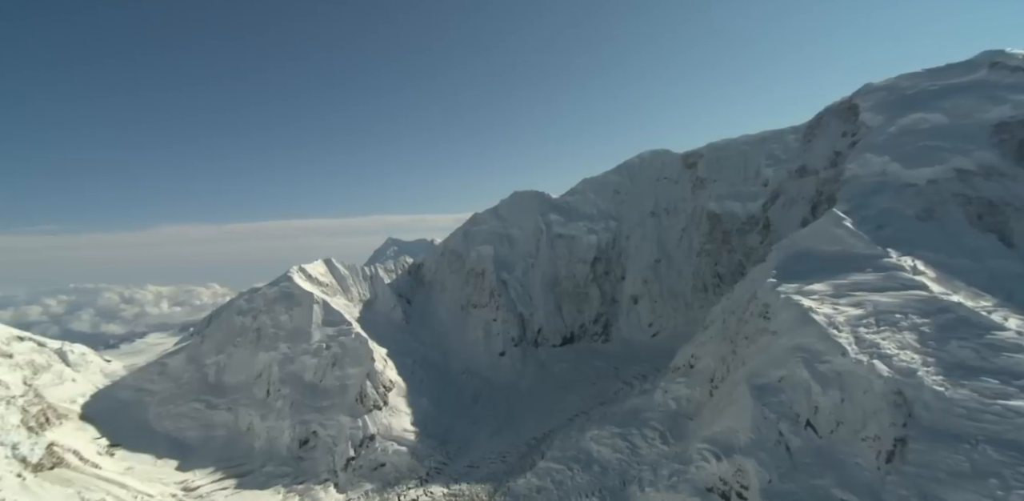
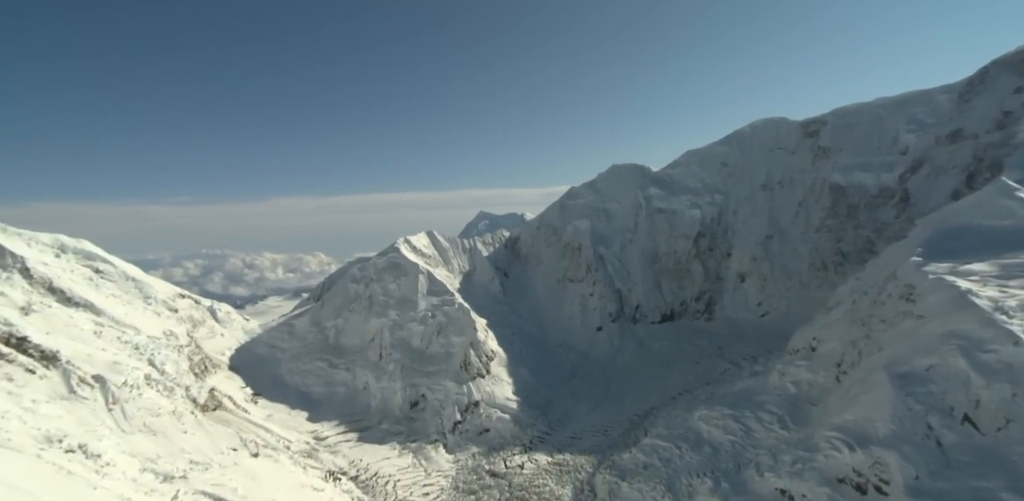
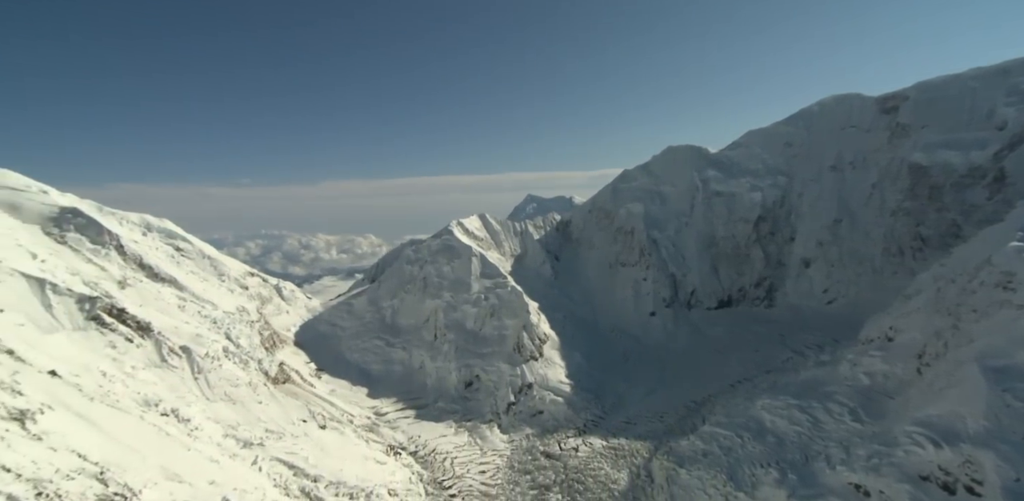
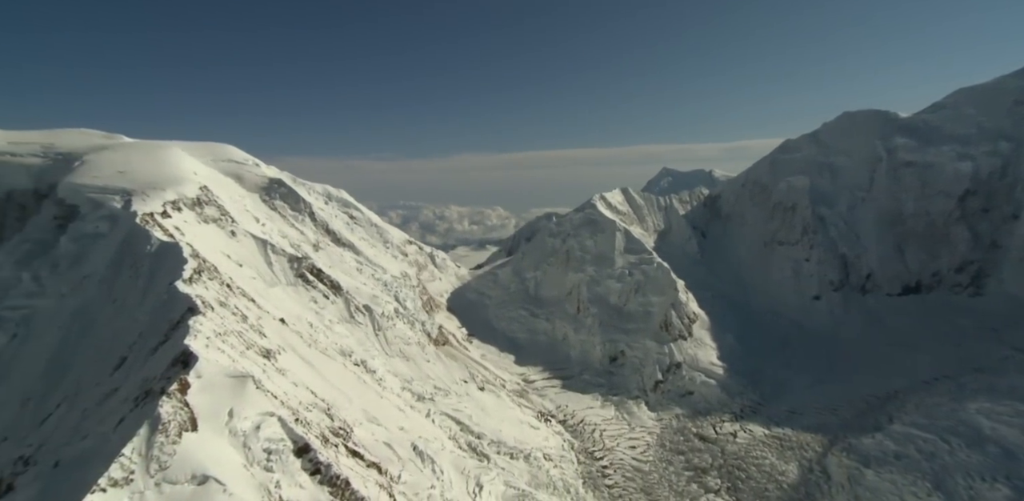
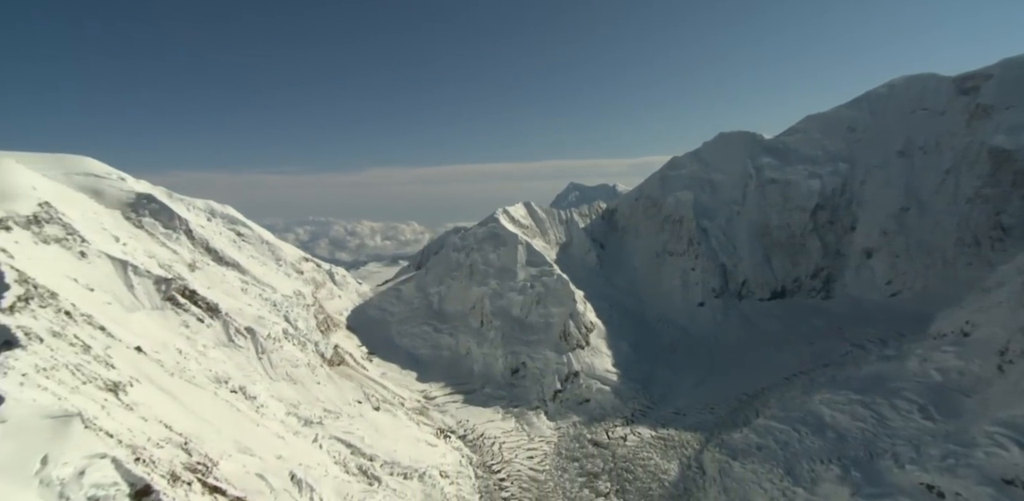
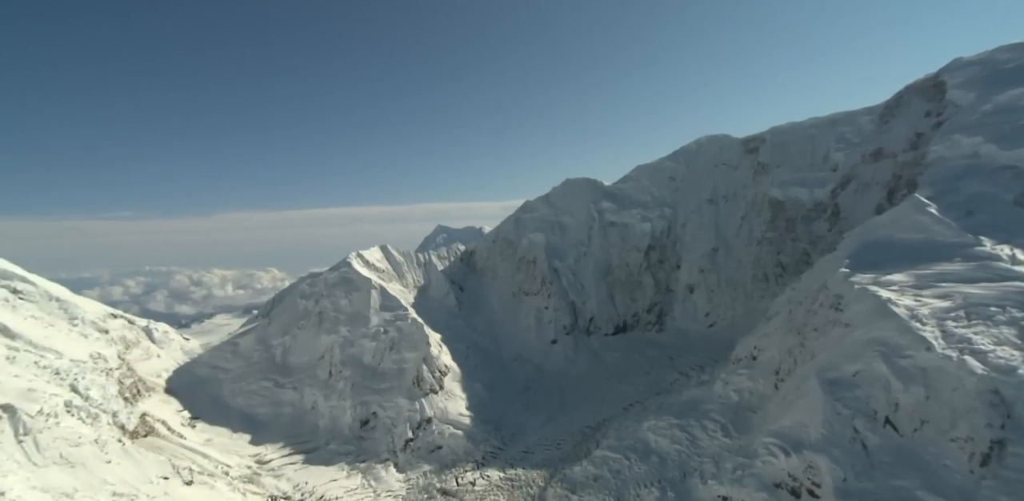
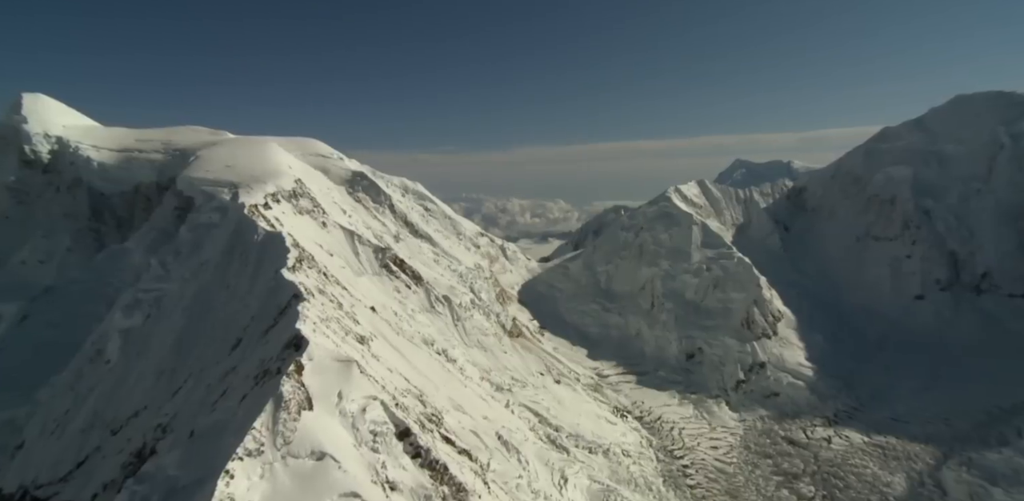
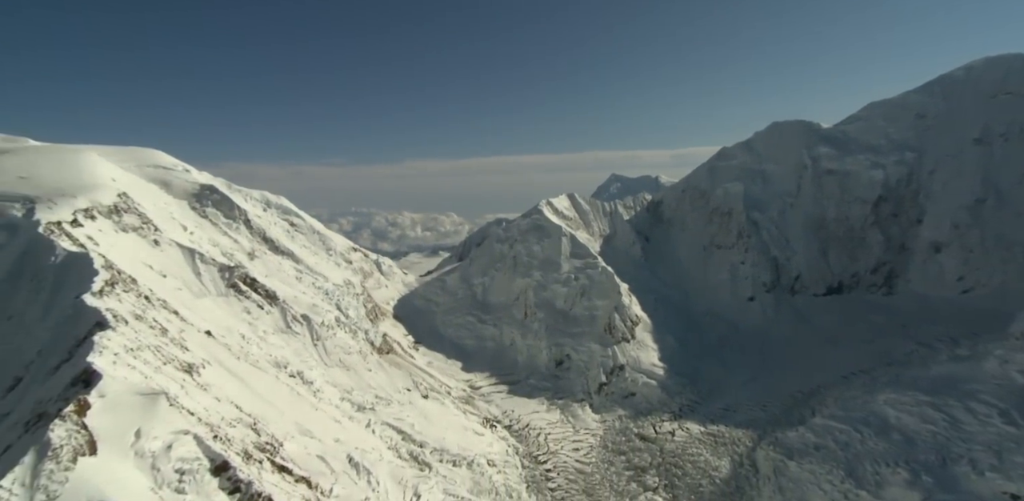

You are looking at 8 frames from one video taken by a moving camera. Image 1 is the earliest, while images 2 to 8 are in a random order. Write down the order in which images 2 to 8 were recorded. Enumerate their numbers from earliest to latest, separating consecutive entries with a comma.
6, 2, 3, 5, 8, 4, 7
